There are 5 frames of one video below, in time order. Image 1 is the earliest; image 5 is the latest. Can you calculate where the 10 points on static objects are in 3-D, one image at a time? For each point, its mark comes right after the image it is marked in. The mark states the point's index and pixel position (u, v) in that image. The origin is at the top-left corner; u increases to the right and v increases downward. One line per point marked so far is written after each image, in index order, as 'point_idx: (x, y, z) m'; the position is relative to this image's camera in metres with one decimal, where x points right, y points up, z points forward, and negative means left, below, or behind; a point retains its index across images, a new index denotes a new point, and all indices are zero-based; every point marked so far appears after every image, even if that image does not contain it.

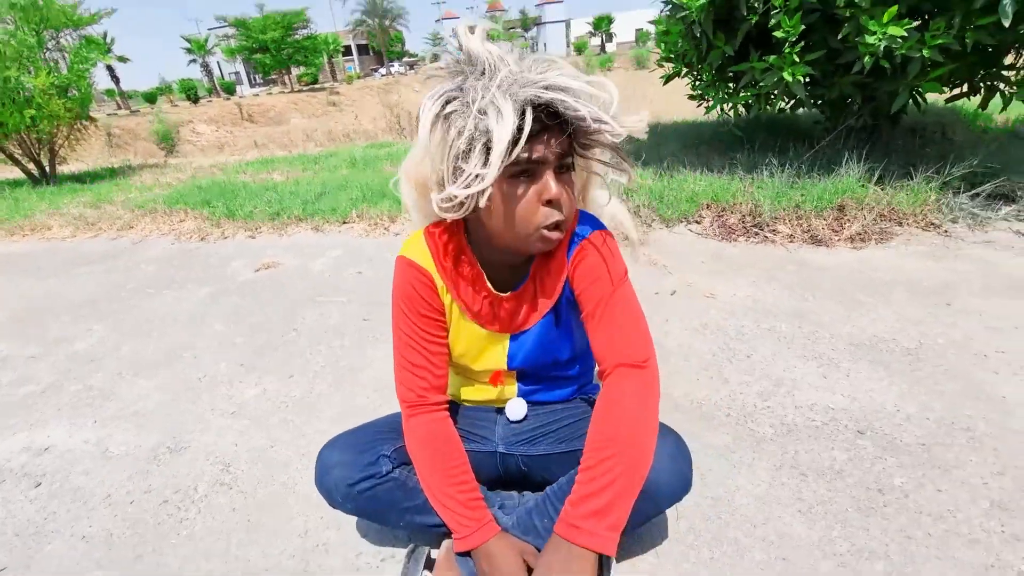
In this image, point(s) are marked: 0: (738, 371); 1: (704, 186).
0: (+0.7, -0.3, +2.0) m
1: (+1.1, +0.6, +3.5) m
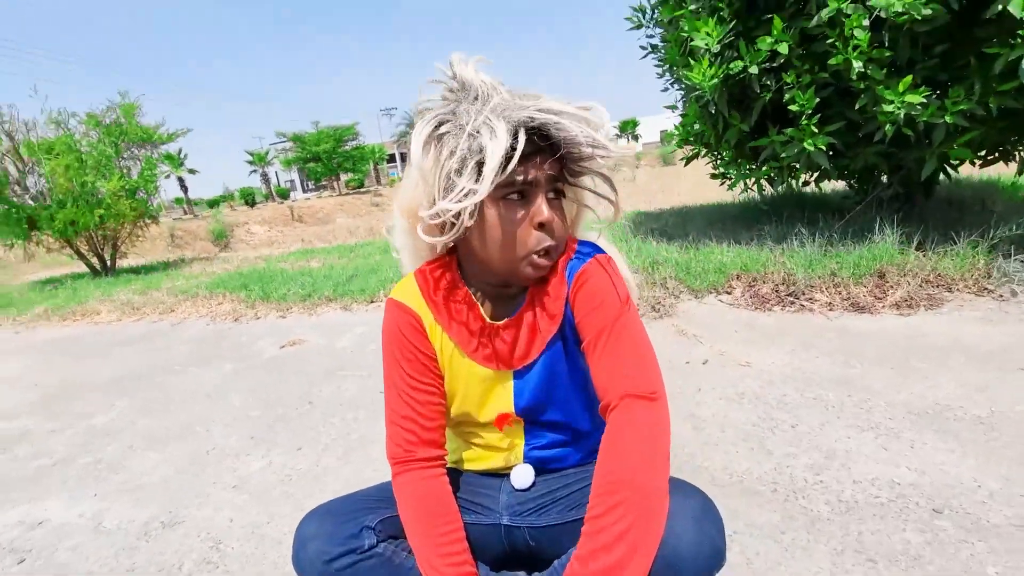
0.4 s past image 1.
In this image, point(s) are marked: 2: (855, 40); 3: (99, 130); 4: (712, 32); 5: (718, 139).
0: (+0.8, -0.4, +1.8) m
1: (+1.2, +0.2, +3.4) m
2: (+1.7, +1.2, +3.0) m
3: (-5.7, +2.2, +8.5) m
4: (+1.1, +1.4, +3.5) m
5: (+1.3, +1.0, +4.0) m
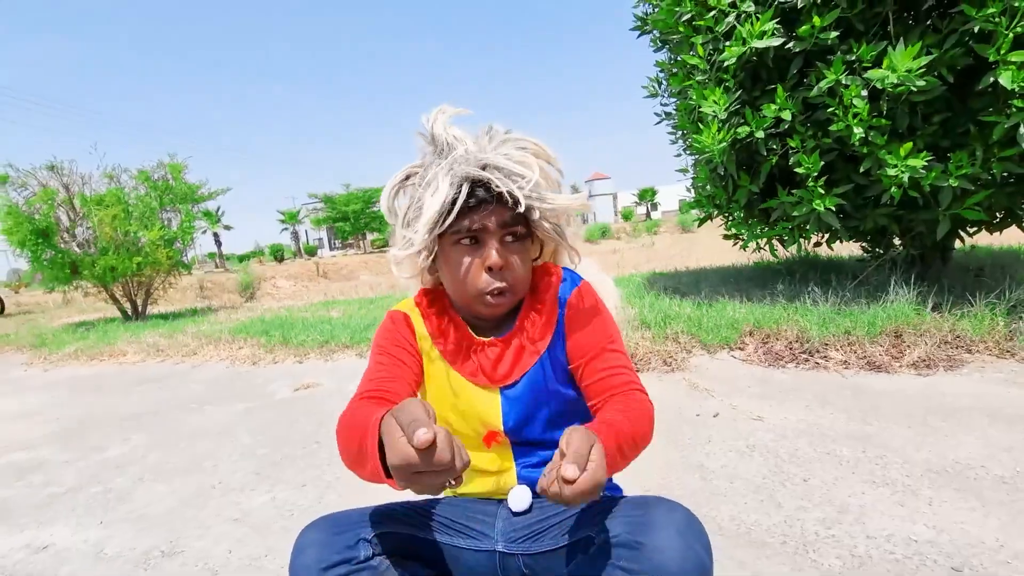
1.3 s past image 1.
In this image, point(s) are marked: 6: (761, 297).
0: (+0.8, -0.6, +1.7) m
1: (+1.3, -0.1, +3.4) m
2: (+1.8, +0.9, +3.1) m
3: (-5.4, +1.5, +8.9) m
4: (+1.2, +1.1, +3.6) m
5: (+1.5, +0.6, +4.0) m
6: (+1.6, -0.1, +3.8) m
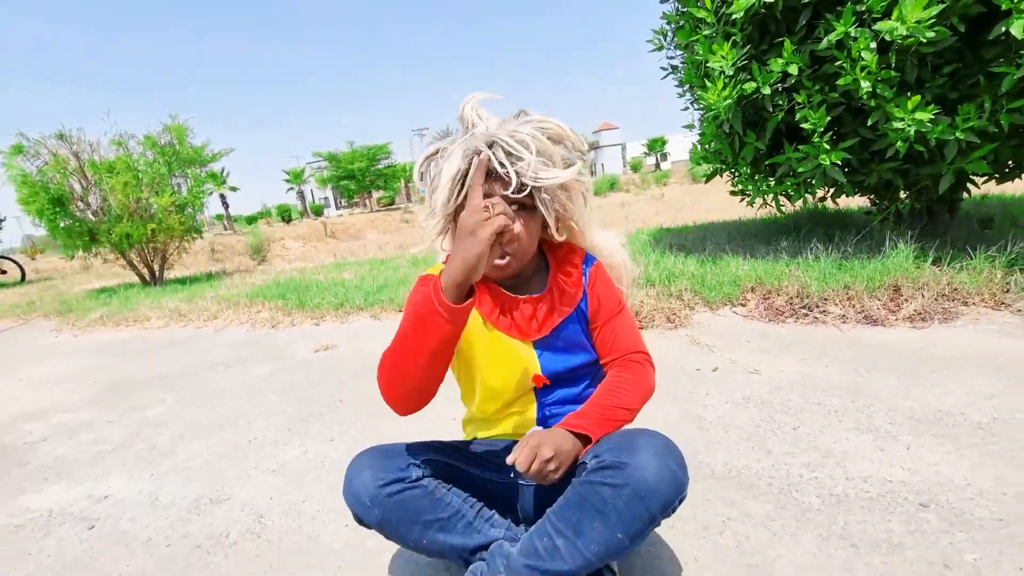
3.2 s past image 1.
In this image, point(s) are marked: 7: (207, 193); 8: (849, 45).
0: (+0.8, -0.5, +1.9) m
1: (+1.4, +0.1, +3.5) m
2: (+1.8, +1.1, +3.1) m
3: (-5.3, +2.1, +9.0) m
4: (+1.3, +1.4, +3.6) m
5: (+1.5, +0.9, +4.1) m
6: (+1.6, +0.2, +3.9) m
7: (-4.8, +1.5, +9.6) m
8: (+1.8, +1.3, +3.2) m
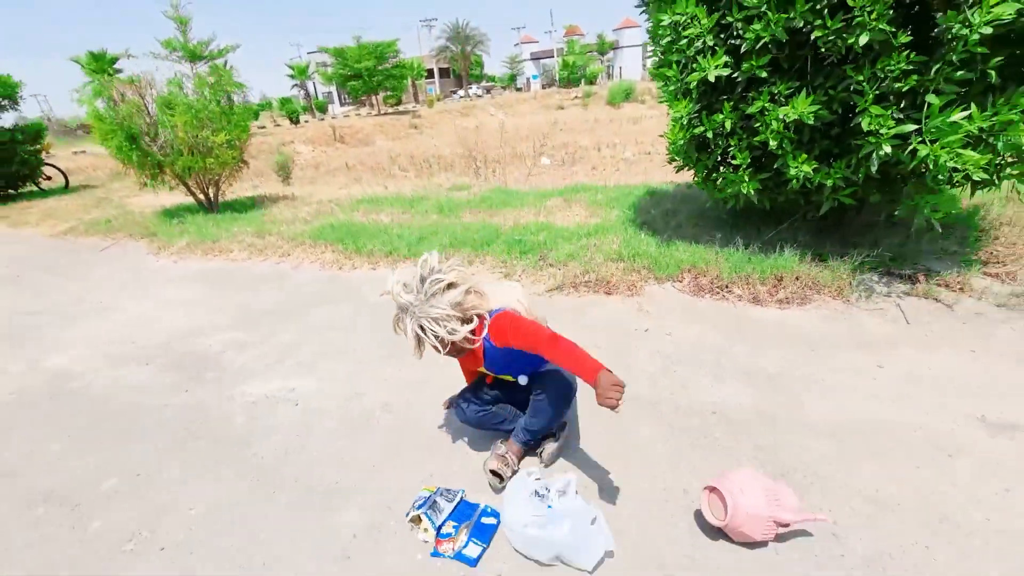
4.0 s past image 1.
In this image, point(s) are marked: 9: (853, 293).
0: (+0.9, -0.5, +3.5) m
1: (+1.4, +0.3, +5.0) m
2: (+1.9, +1.2, +4.5) m
3: (-5.1, +3.4, +10.1) m
4: (+1.4, +1.5, +4.9) m
5: (+1.6, +1.1, +5.5) m
6: (+1.7, +0.4, +5.4) m
7: (-4.7, +2.9, +10.9) m
8: (+1.9, +1.3, +4.5) m
9: (+2.4, 0.0, +4.3) m
